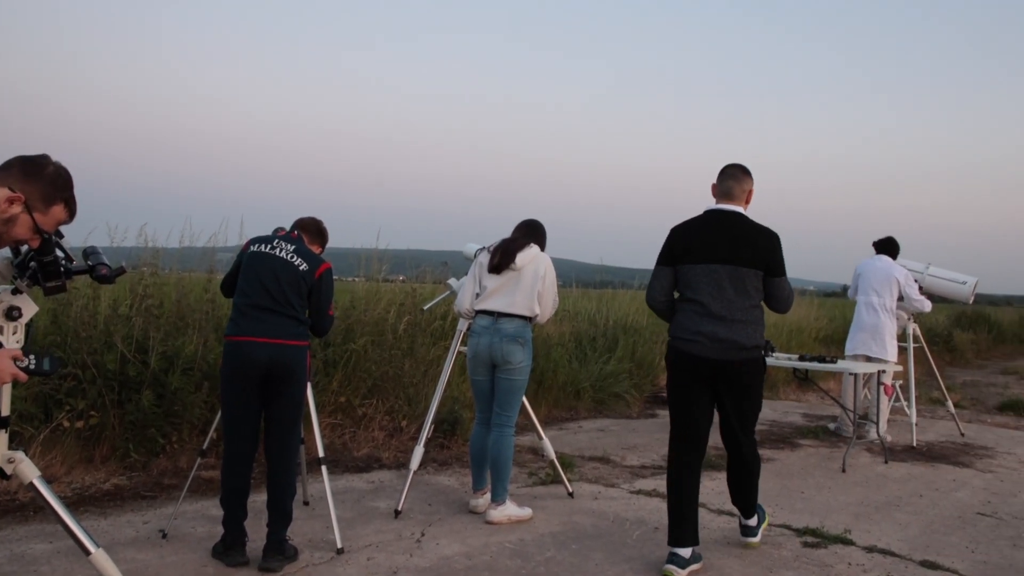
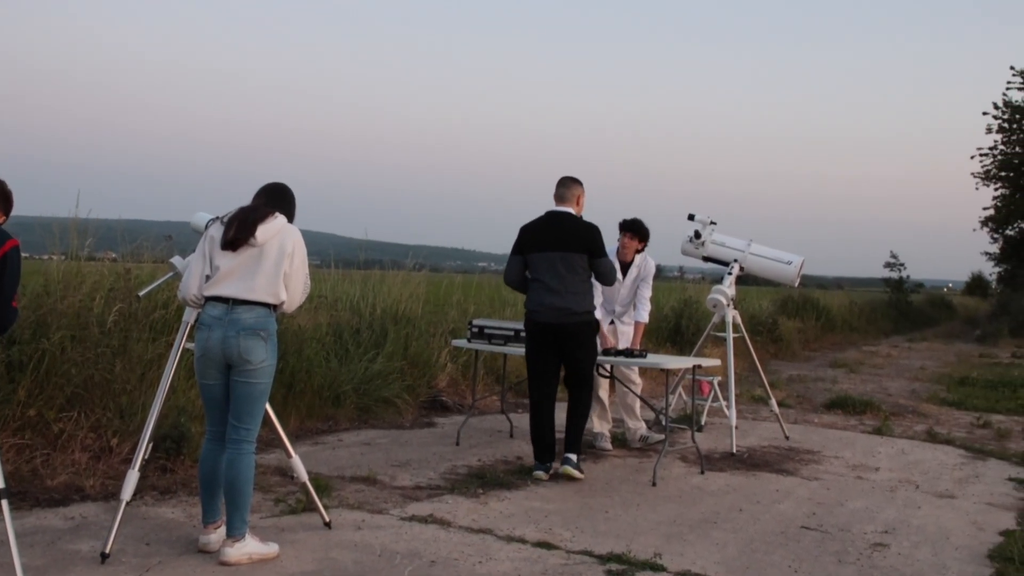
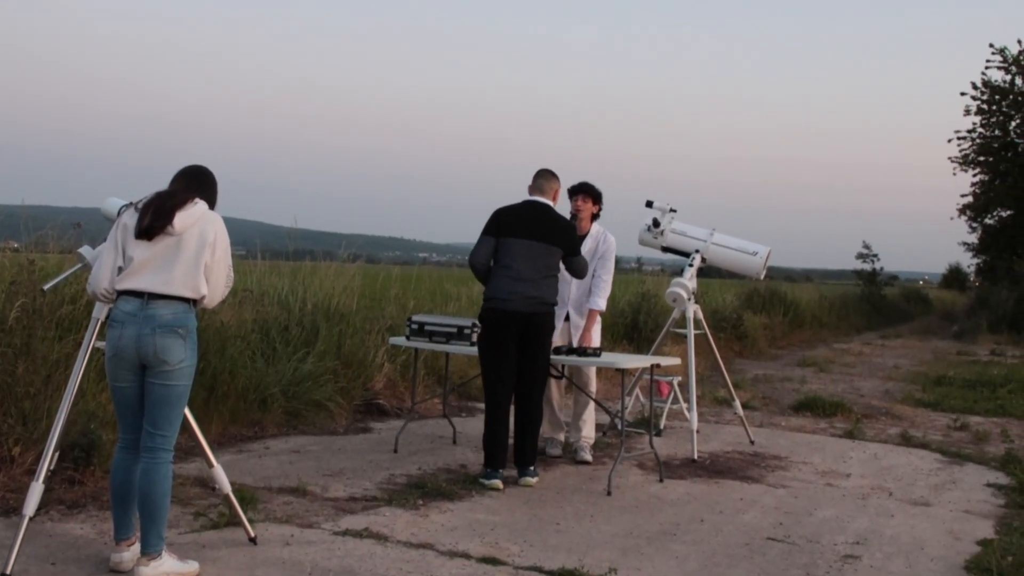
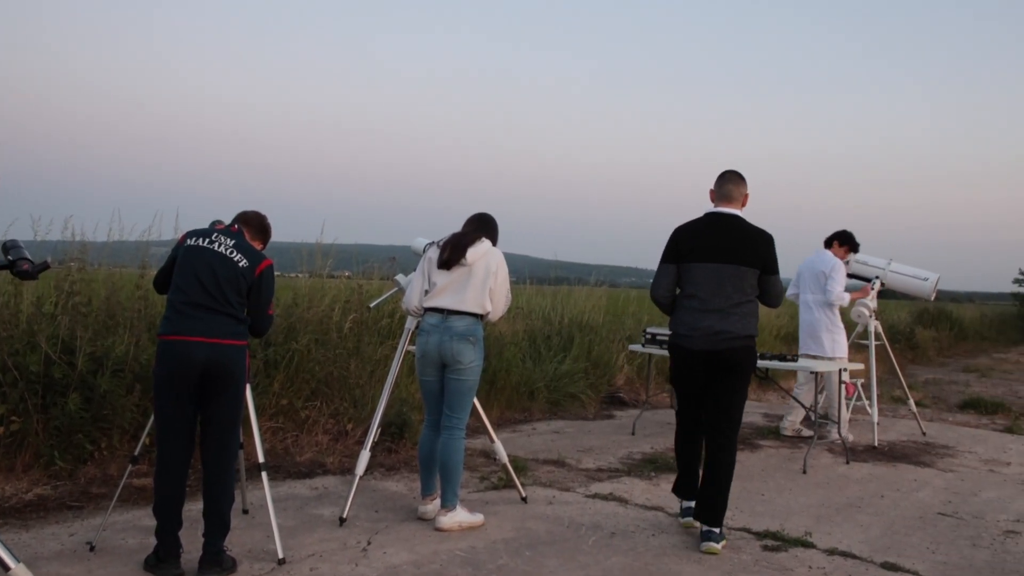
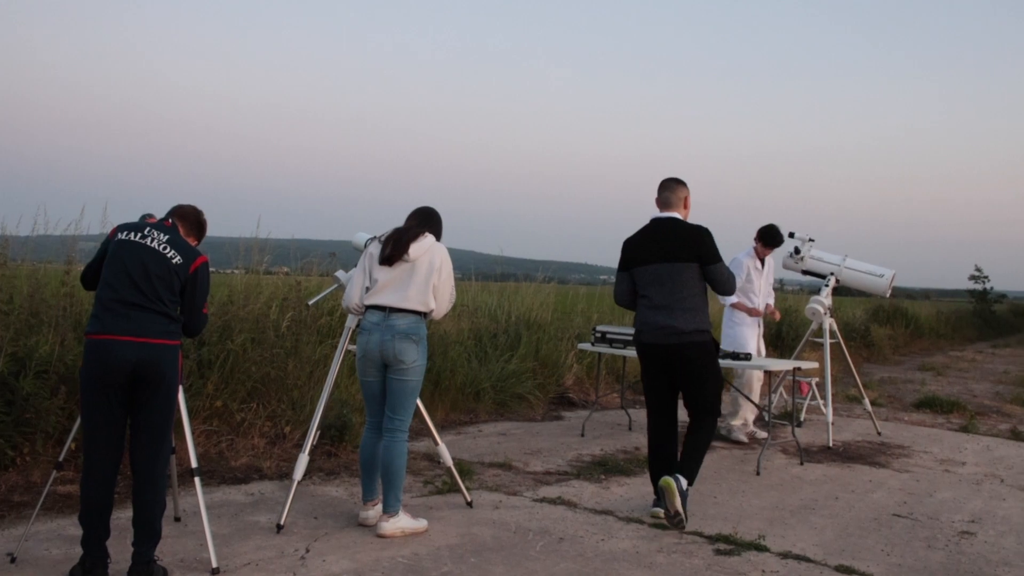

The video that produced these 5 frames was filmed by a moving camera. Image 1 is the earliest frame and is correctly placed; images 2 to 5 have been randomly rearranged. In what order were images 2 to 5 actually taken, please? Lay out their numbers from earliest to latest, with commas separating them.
4, 5, 2, 3
